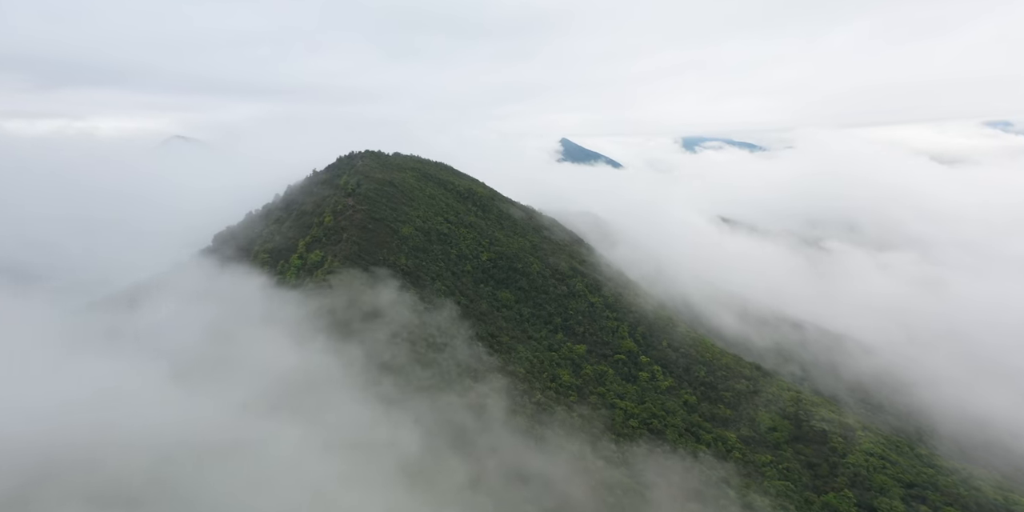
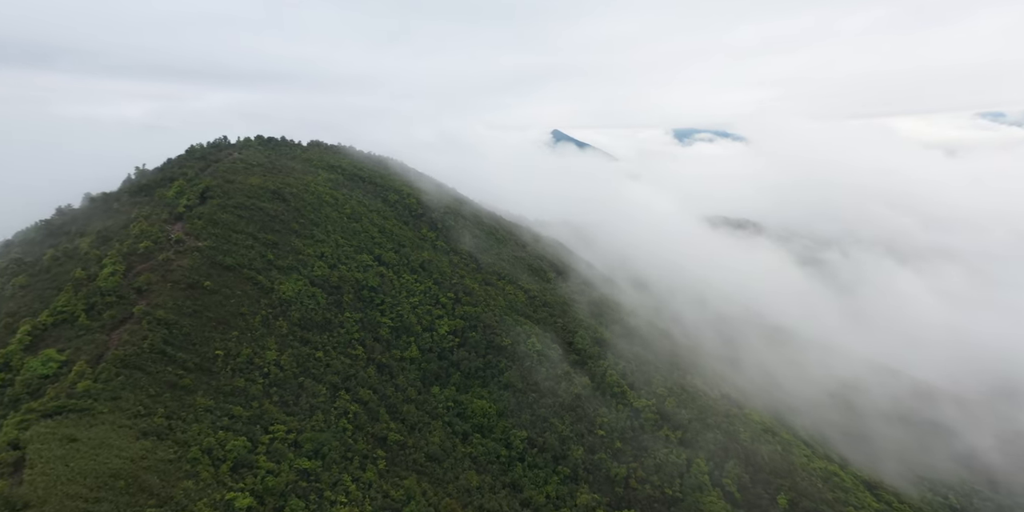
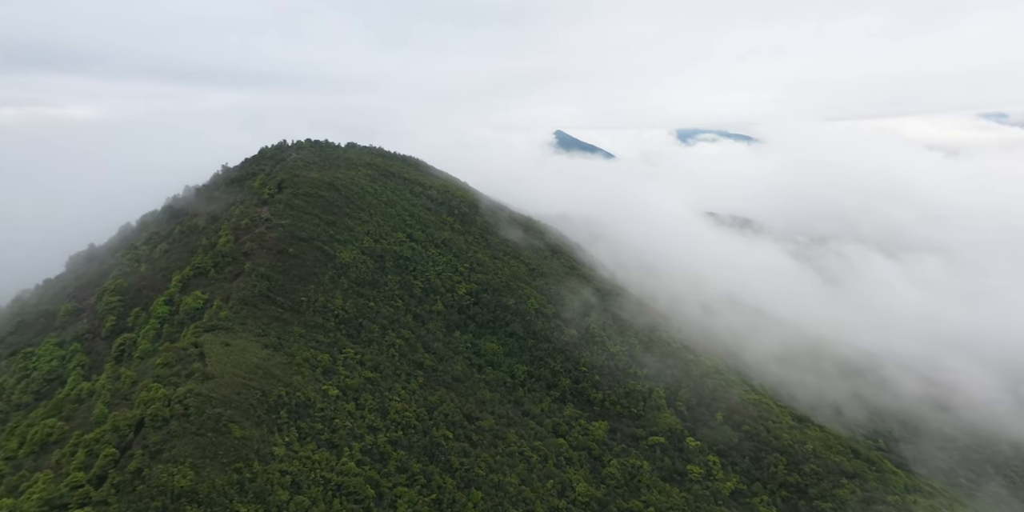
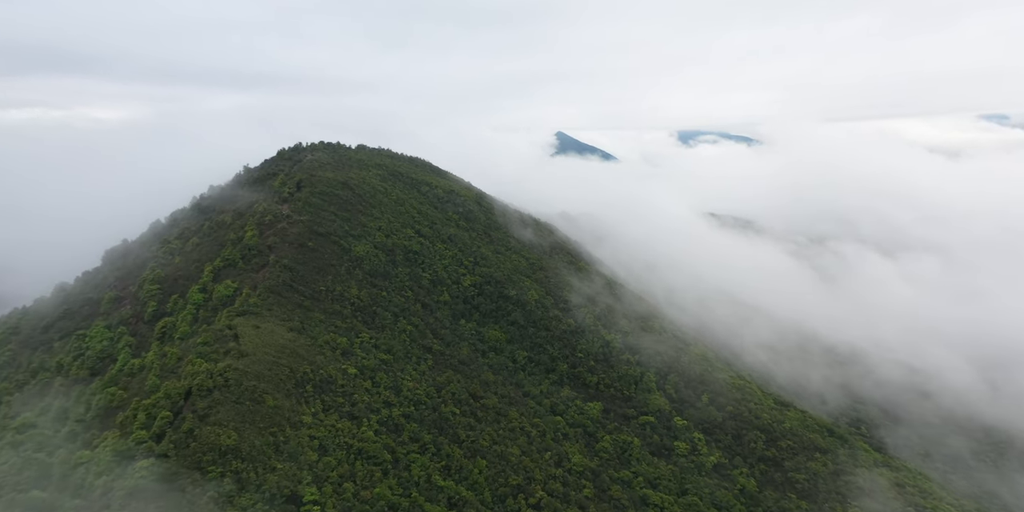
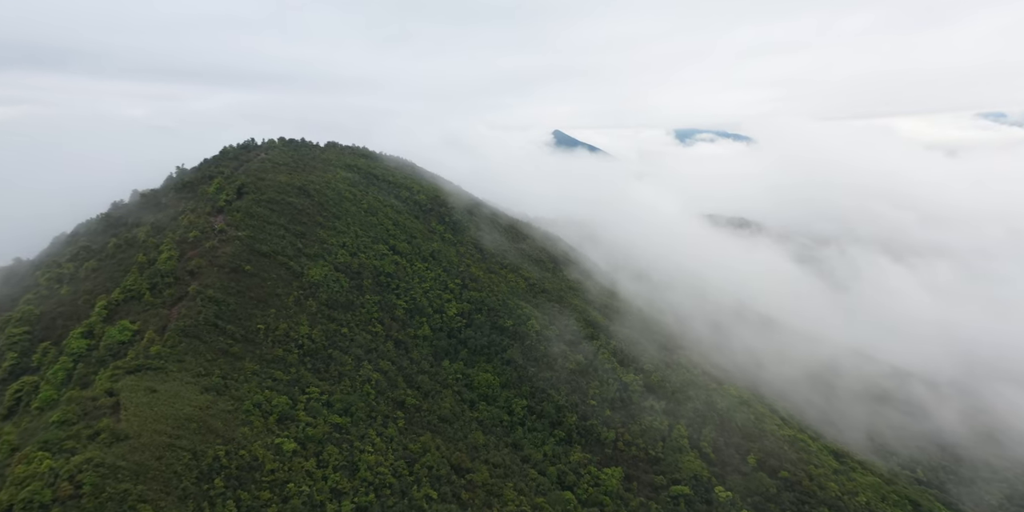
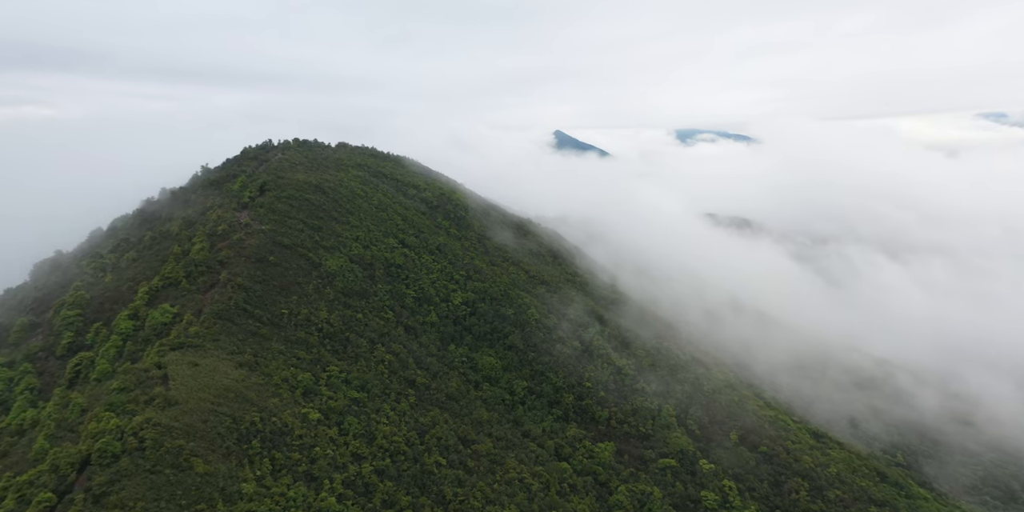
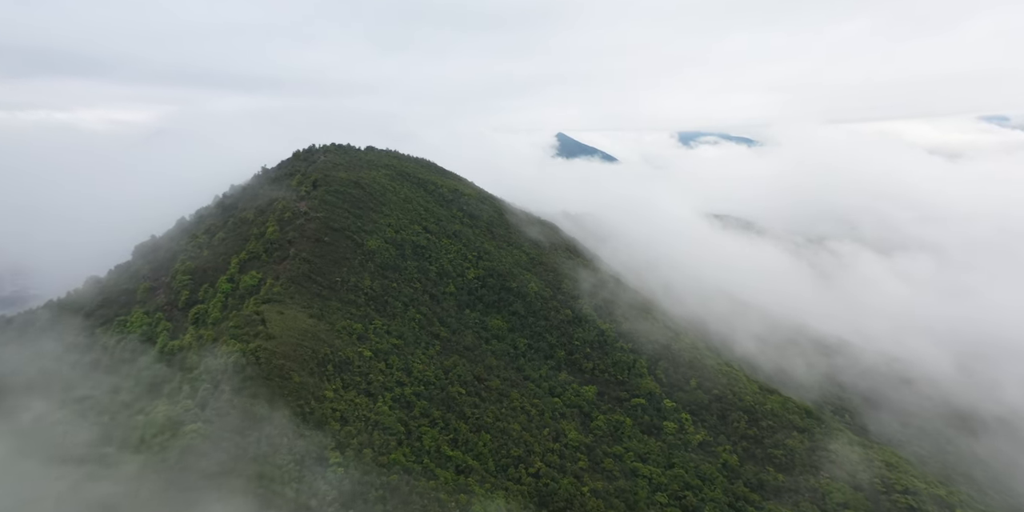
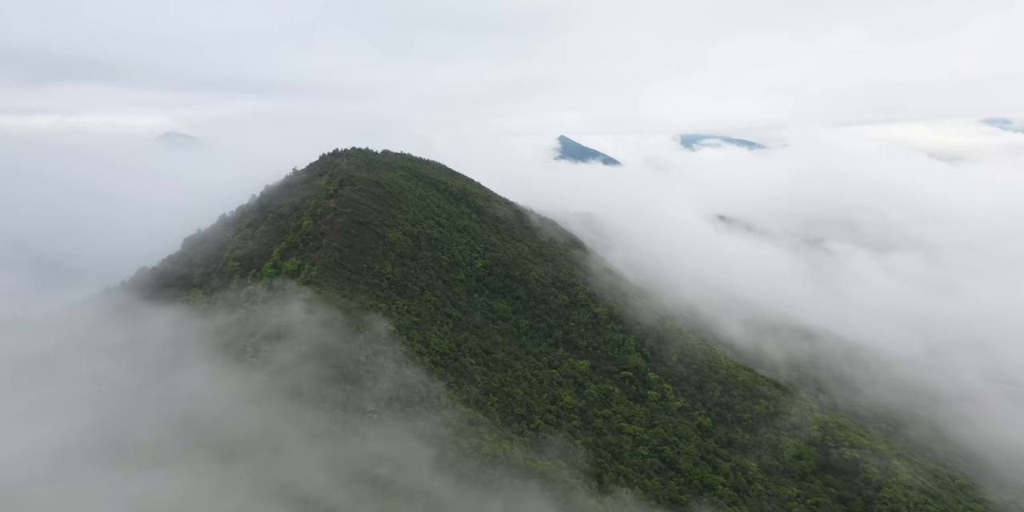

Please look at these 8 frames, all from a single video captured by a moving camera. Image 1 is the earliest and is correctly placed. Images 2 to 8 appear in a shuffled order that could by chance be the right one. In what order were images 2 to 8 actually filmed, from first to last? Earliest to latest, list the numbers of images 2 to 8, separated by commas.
8, 7, 4, 3, 6, 5, 2
